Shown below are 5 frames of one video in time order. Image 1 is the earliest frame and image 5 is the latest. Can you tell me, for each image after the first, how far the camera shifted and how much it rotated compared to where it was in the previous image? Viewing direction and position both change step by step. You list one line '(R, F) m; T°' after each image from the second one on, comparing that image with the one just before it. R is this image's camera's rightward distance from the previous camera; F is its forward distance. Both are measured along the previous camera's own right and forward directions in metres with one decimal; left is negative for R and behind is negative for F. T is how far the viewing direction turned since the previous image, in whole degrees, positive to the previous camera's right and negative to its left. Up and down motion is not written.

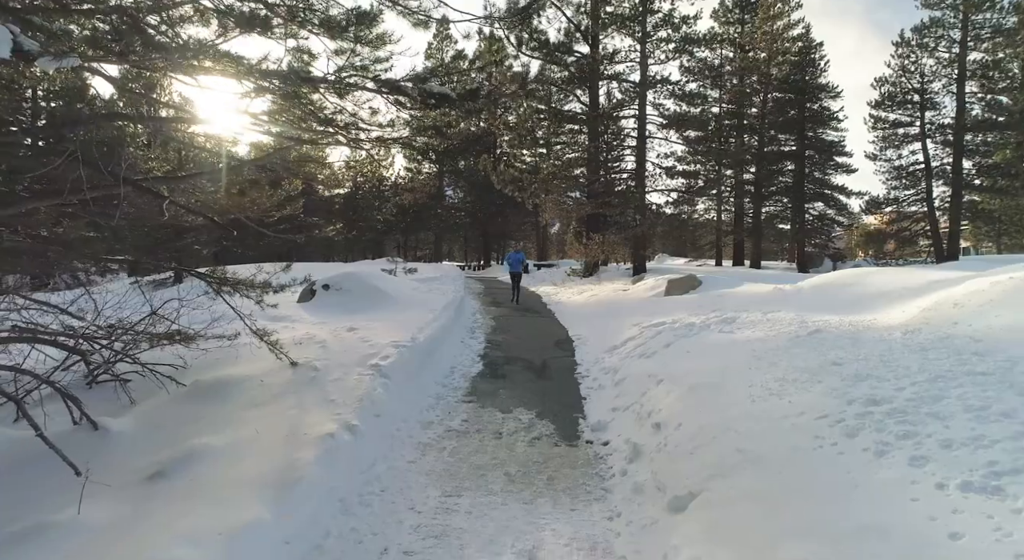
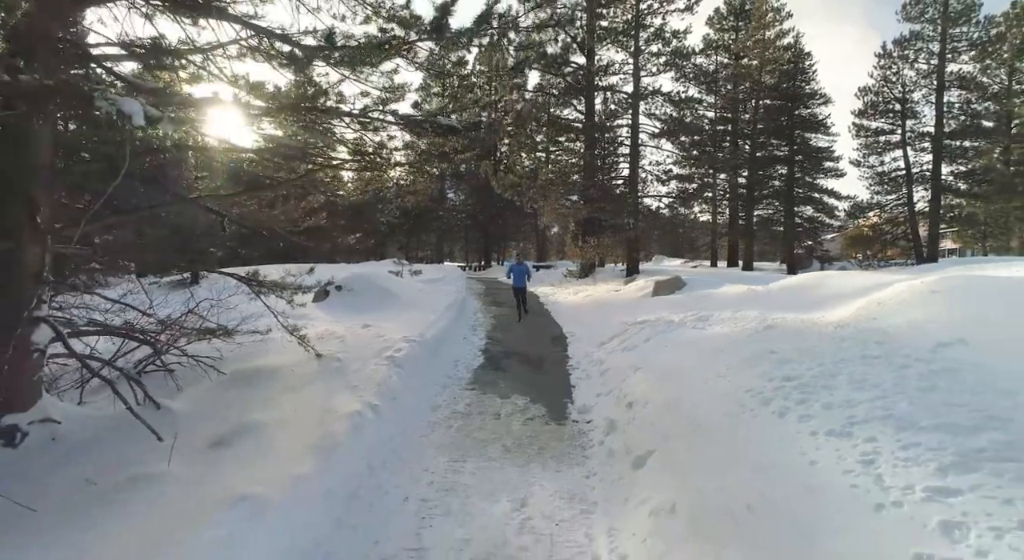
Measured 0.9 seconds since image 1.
(0.0, -0.9) m; 0°
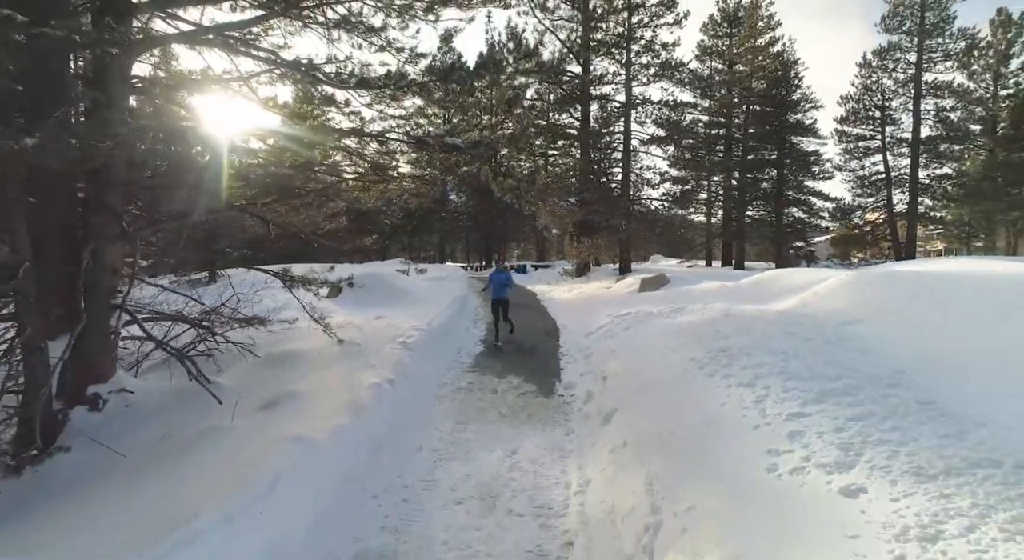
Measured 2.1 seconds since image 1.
(+0.1, -1.1) m; 0°
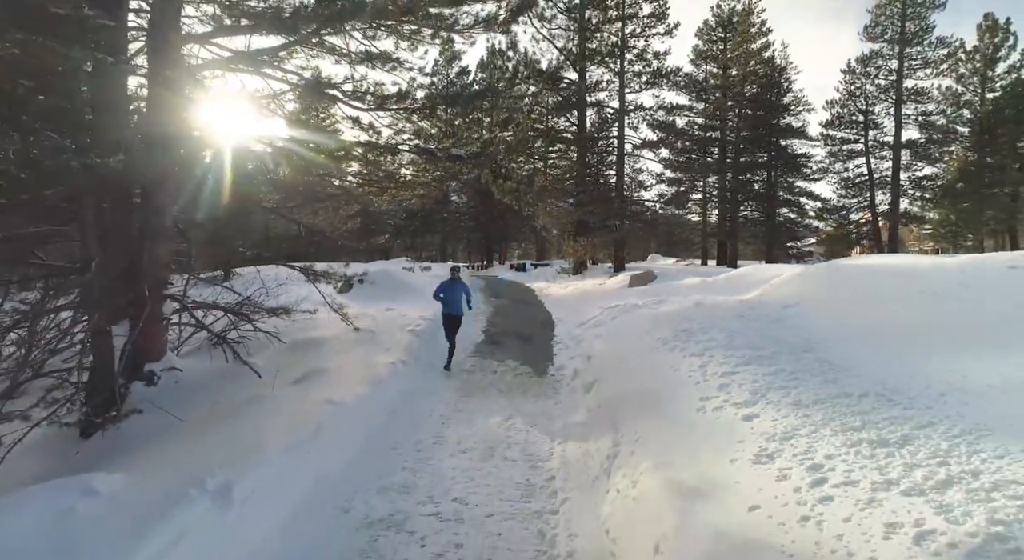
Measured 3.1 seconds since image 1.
(+0.1, -1.0) m; 0°
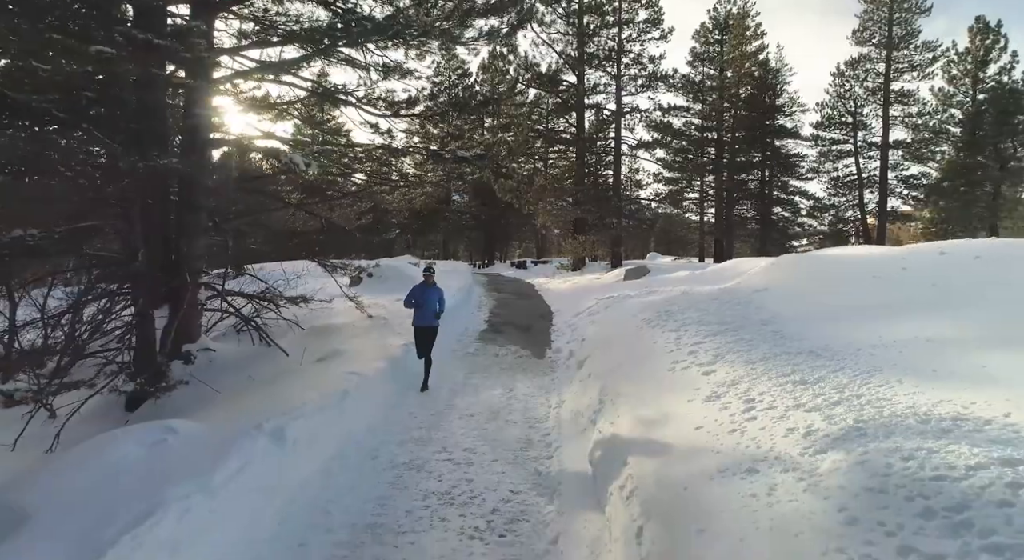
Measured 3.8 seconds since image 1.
(0.0, -0.8) m; 0°
